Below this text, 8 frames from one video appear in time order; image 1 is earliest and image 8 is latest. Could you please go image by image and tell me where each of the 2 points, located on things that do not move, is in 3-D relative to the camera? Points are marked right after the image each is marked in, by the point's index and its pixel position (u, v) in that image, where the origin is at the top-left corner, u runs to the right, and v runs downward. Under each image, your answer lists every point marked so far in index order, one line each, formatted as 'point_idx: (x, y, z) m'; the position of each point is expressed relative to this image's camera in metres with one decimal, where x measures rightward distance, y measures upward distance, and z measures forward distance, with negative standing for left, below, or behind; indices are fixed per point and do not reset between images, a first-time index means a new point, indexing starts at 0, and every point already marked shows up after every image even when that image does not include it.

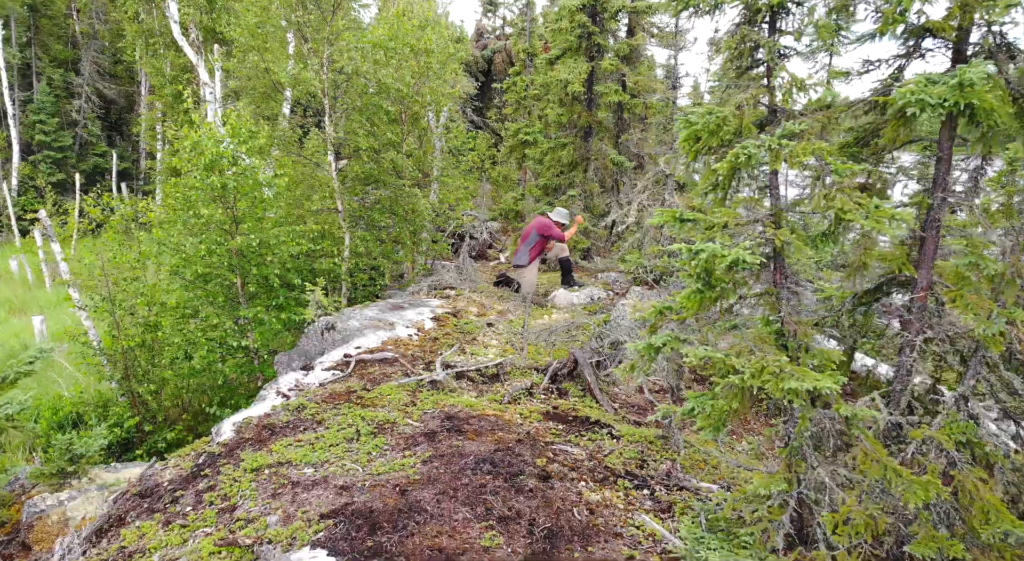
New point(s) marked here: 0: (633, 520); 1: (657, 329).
0: (+0.9, -1.8, +4.7) m
1: (+1.1, -0.4, +4.6) m
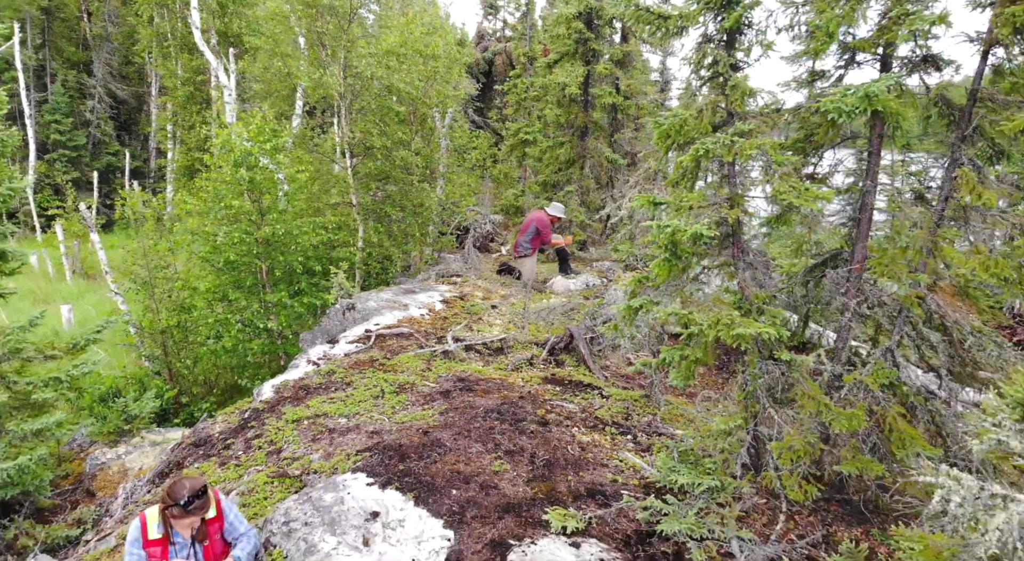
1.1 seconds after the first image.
0: (+1.0, -1.6, +5.6) m
1: (+1.1, -0.1, +5.5) m
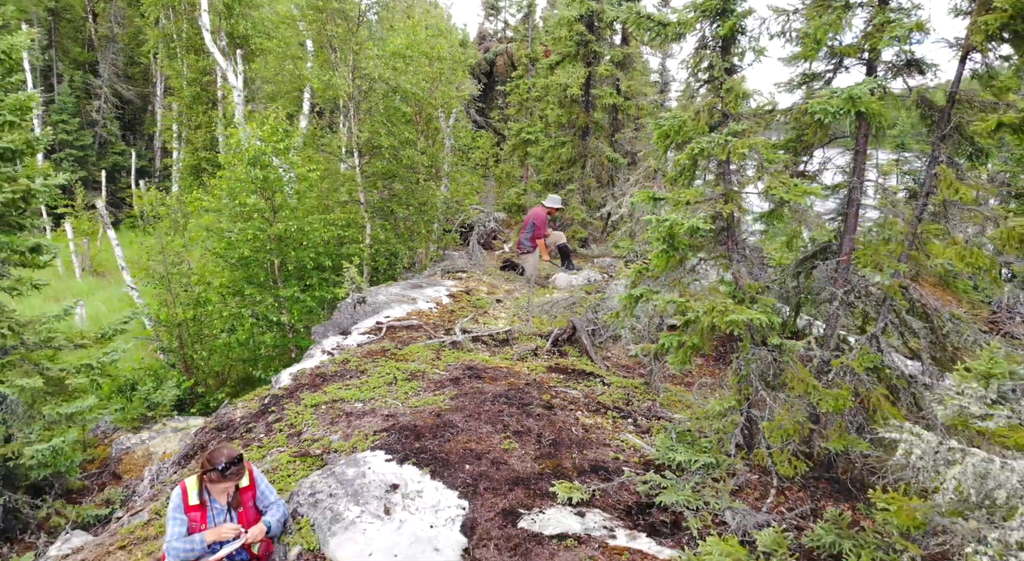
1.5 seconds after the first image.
0: (+1.0, -1.5, +6.0) m
1: (+1.2, 0.0, +5.8) m
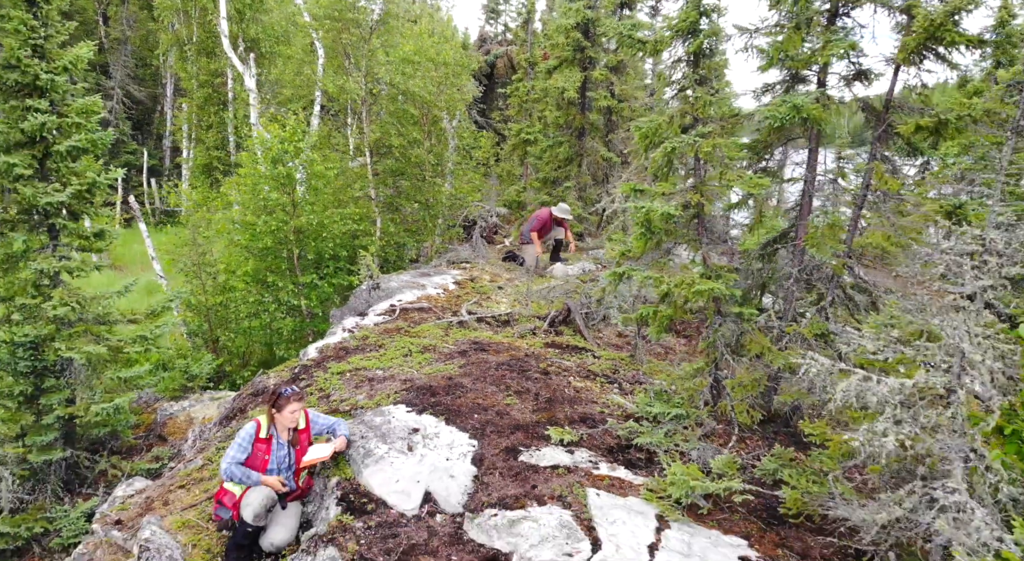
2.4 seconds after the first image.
0: (+1.0, -1.3, +6.9) m
1: (+1.2, +0.2, +6.8) m
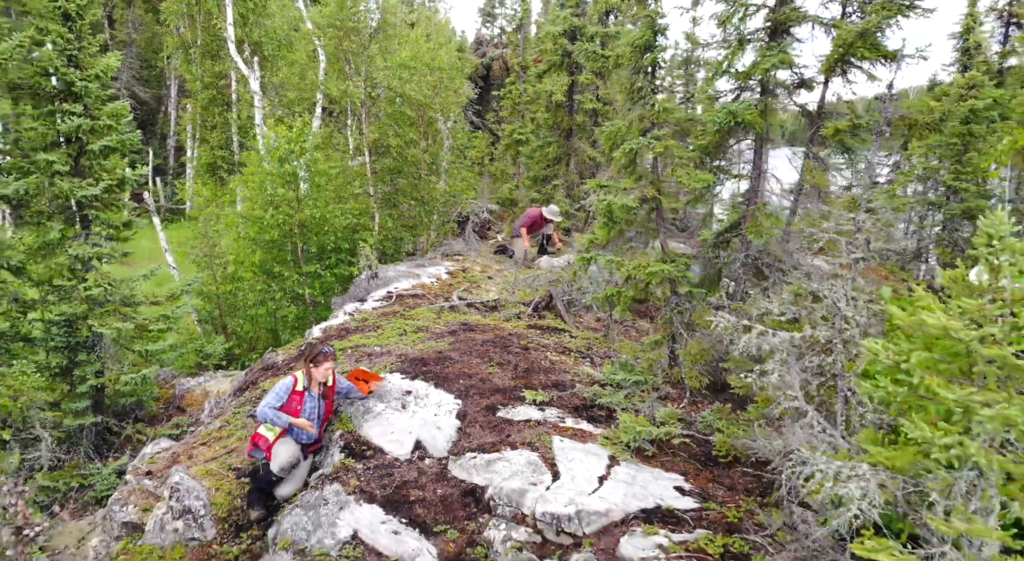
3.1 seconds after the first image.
0: (+0.8, -1.1, +7.8) m
1: (+1.0, +0.4, +7.7) m
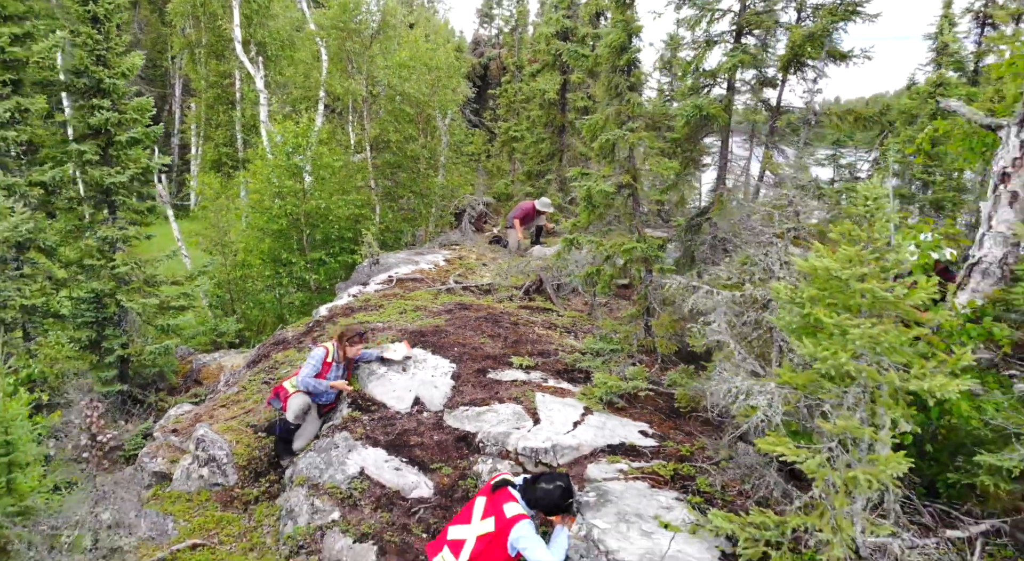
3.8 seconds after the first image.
0: (+0.7, -0.8, +8.6) m
1: (+0.8, +0.6, +8.4) m
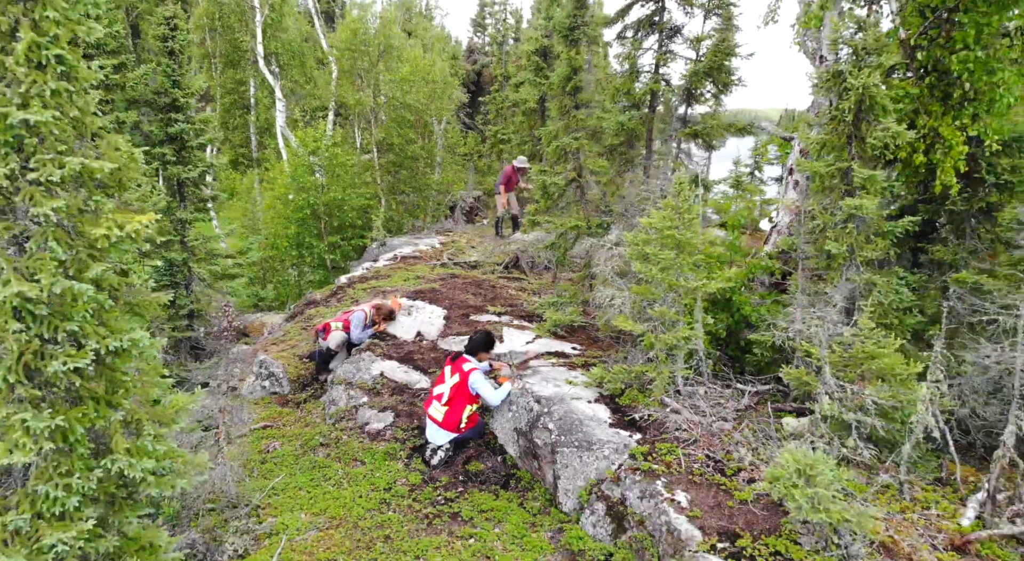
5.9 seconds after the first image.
0: (+0.3, -0.3, +11.3) m
1: (+0.4, +1.2, +11.2) m
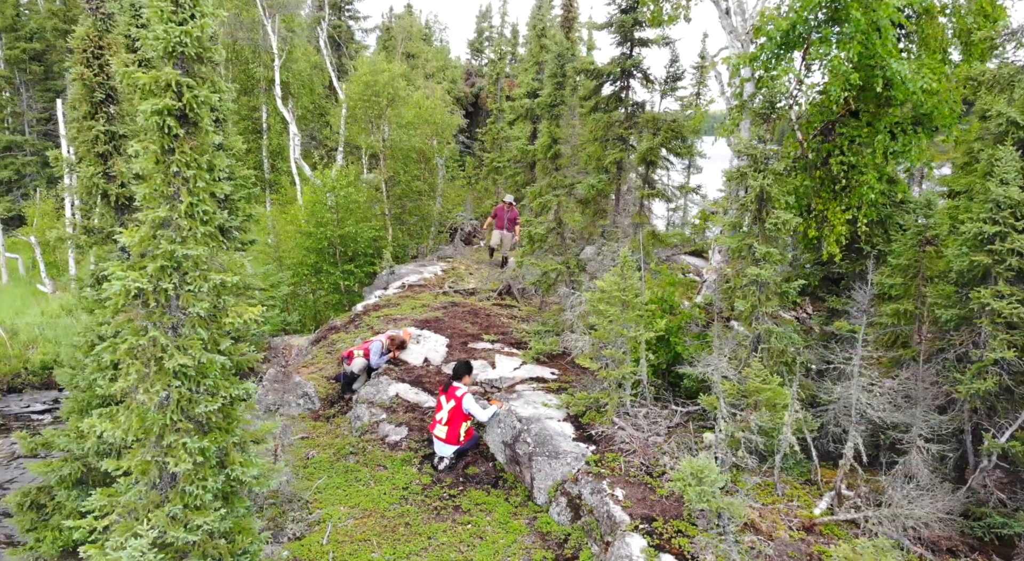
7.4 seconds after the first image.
0: (+0.1, -1.0, +13.4) m
1: (+0.2, +0.5, +13.2) m
